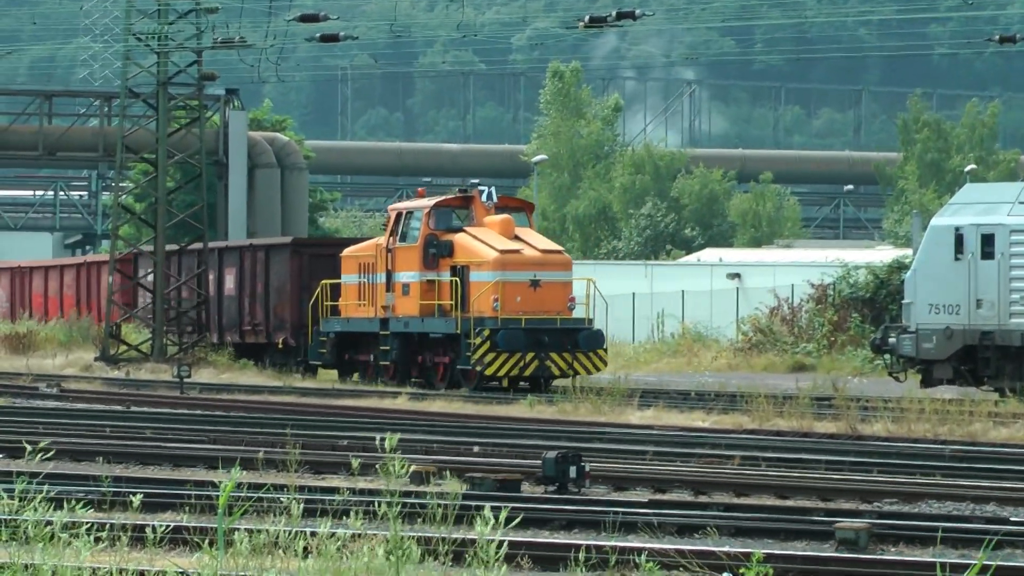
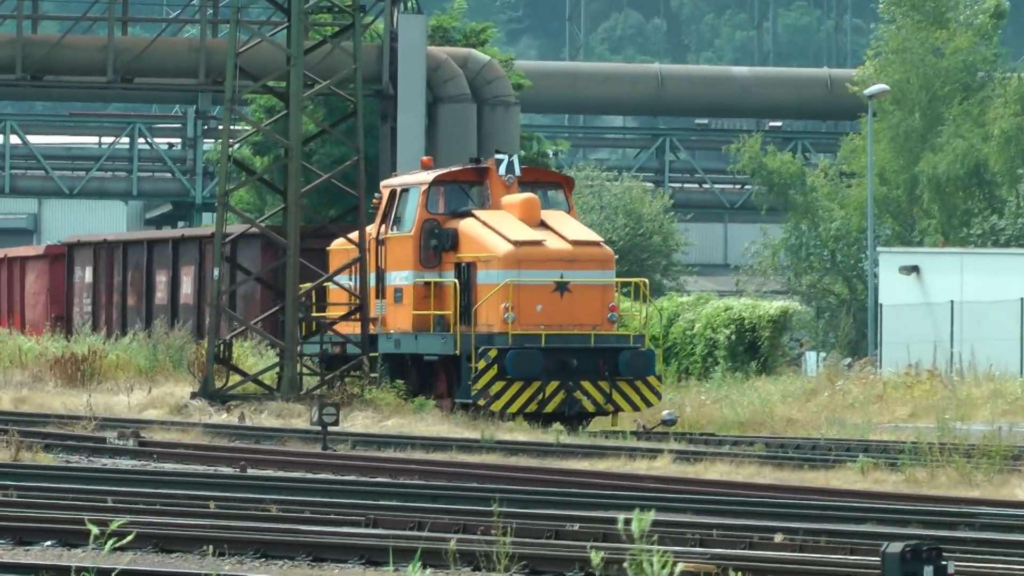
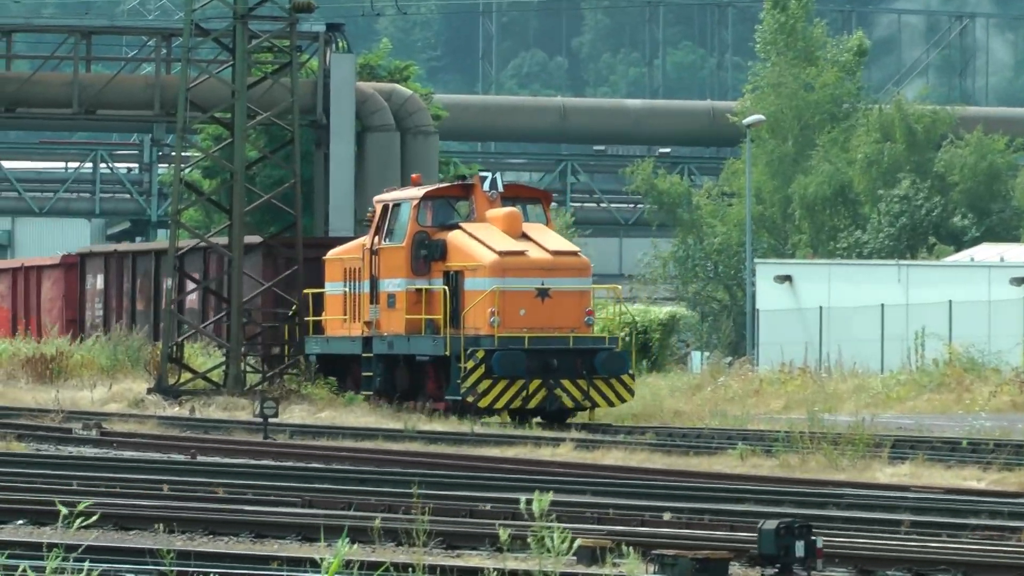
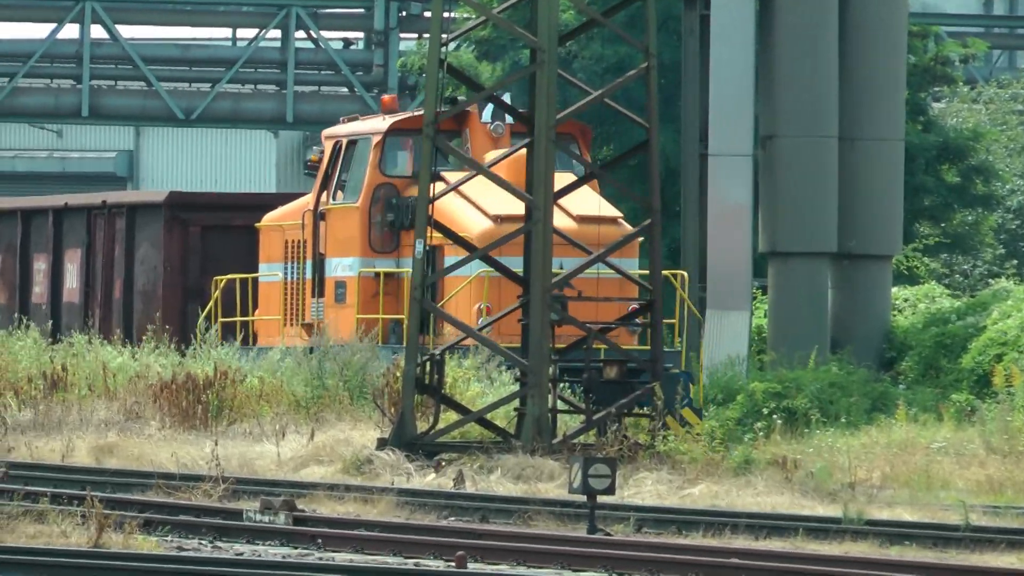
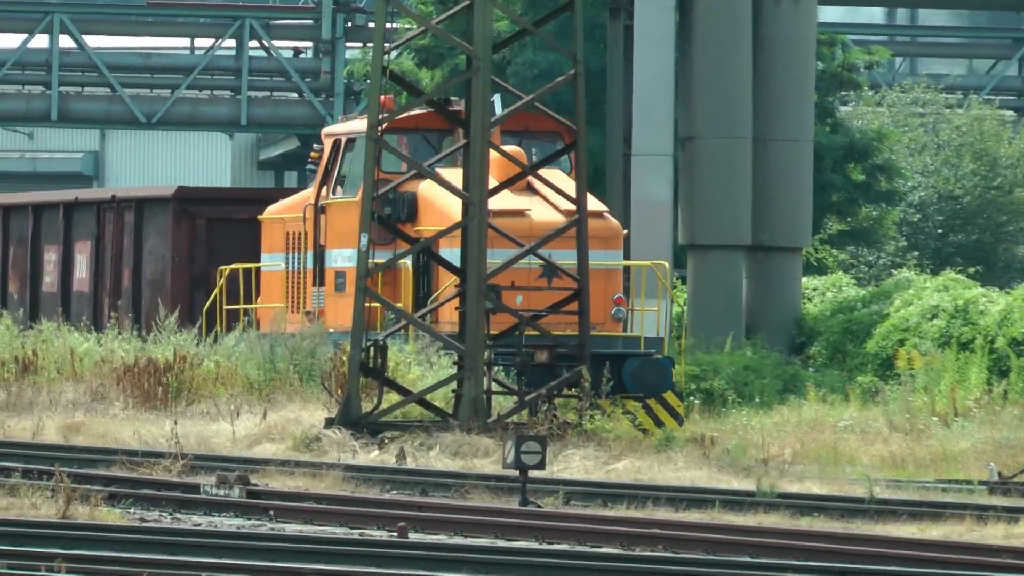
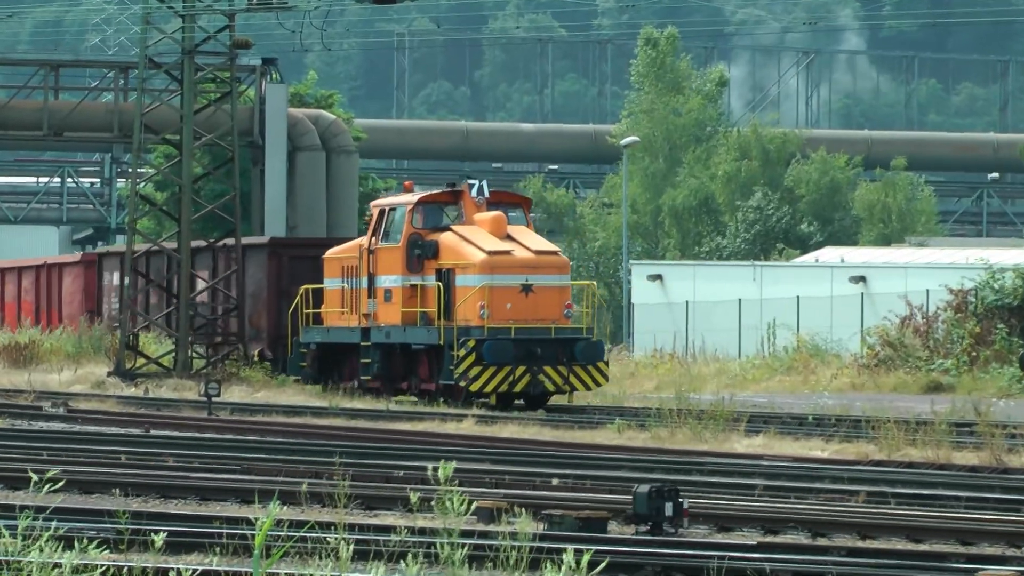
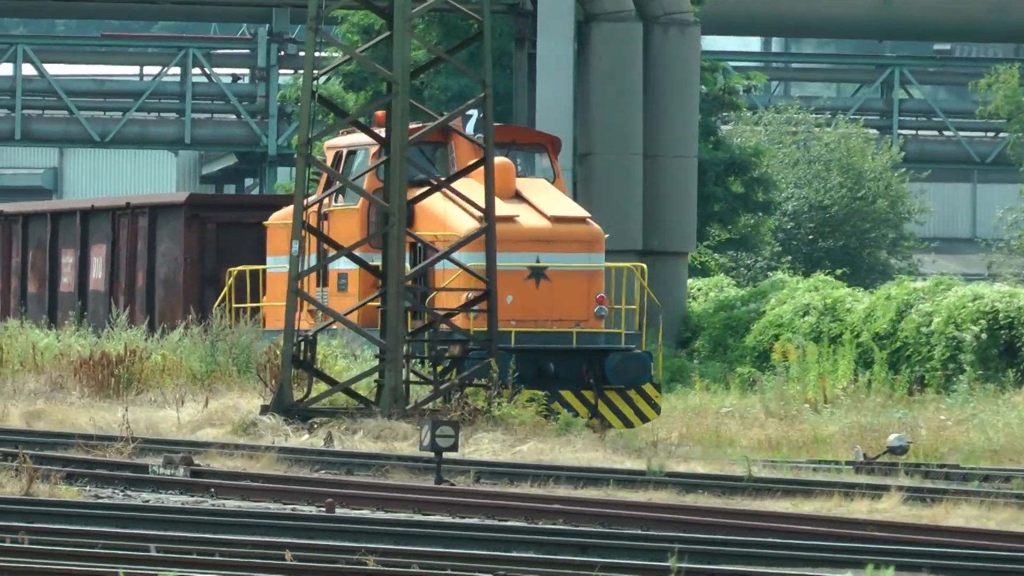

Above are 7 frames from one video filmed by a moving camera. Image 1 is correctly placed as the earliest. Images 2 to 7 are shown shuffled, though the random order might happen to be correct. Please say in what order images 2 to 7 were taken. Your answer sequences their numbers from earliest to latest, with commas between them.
6, 3, 2, 7, 5, 4
